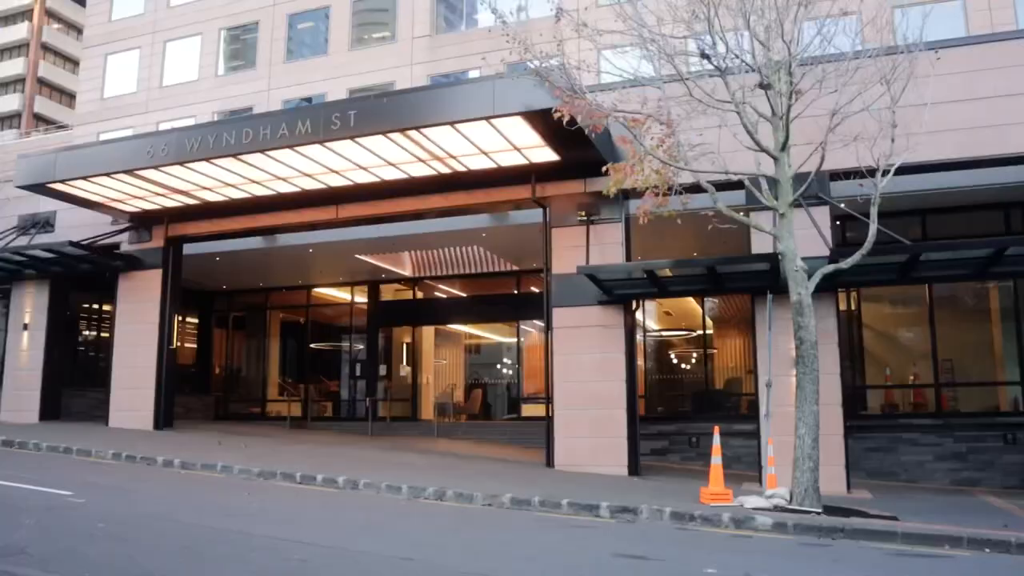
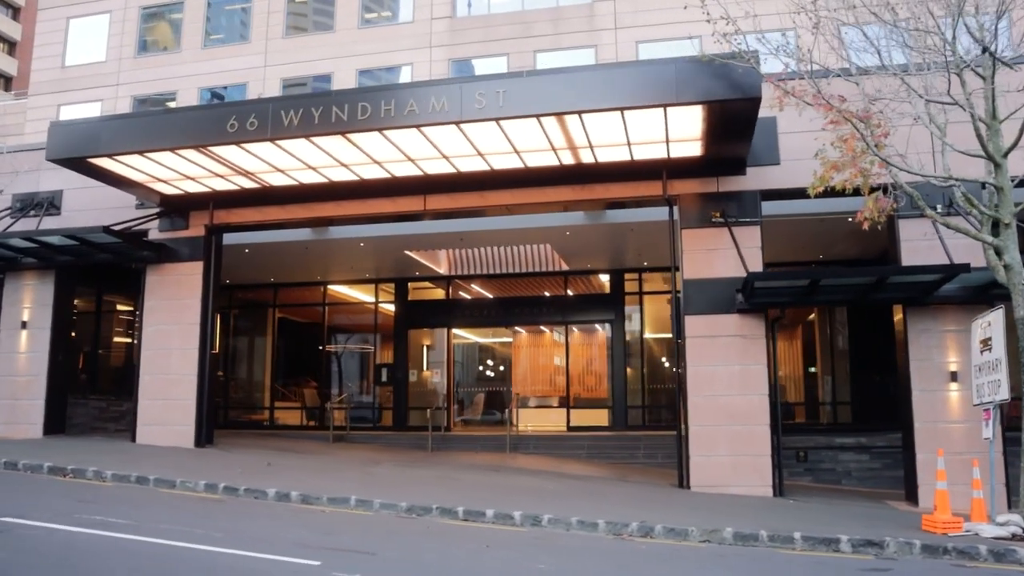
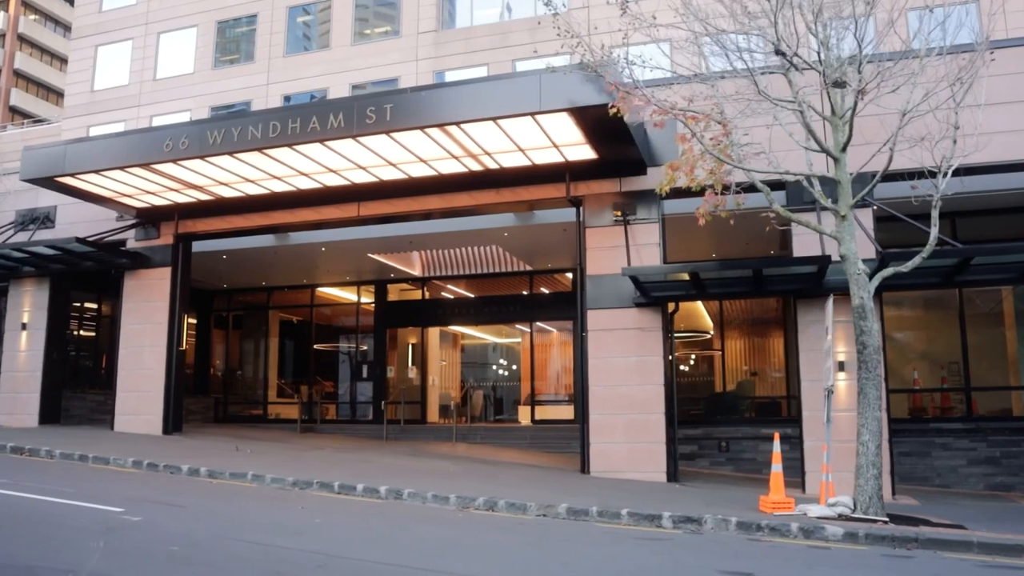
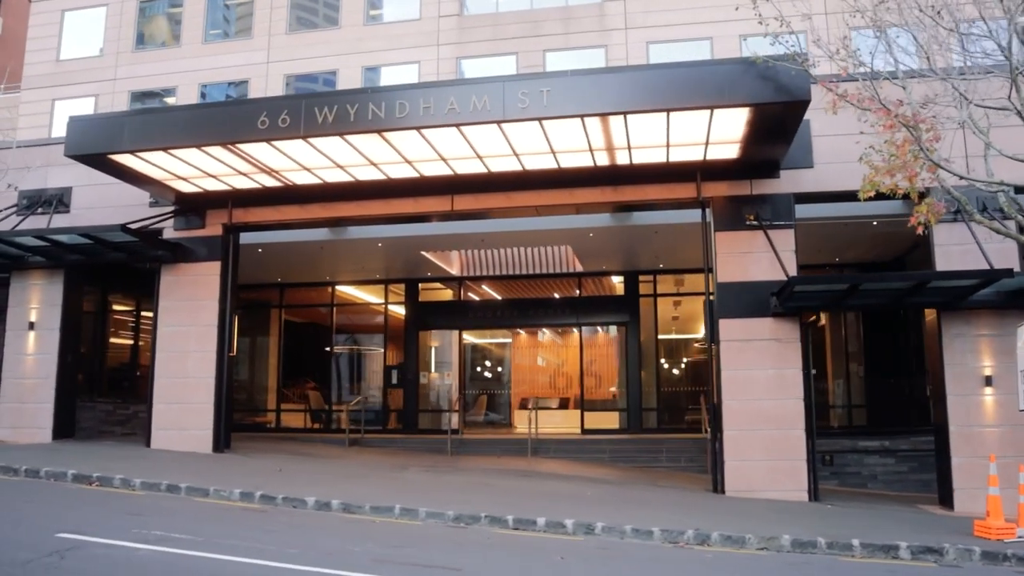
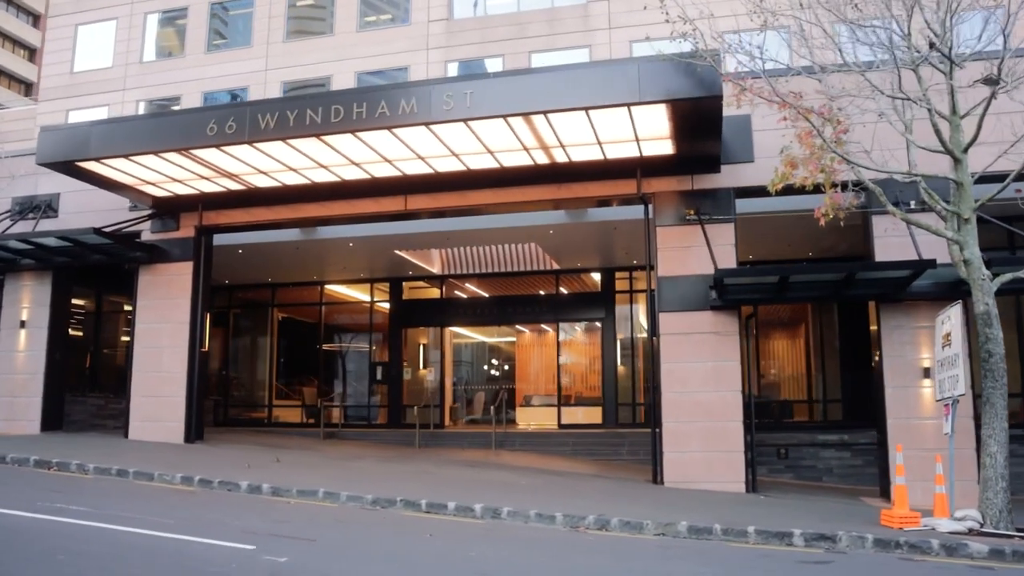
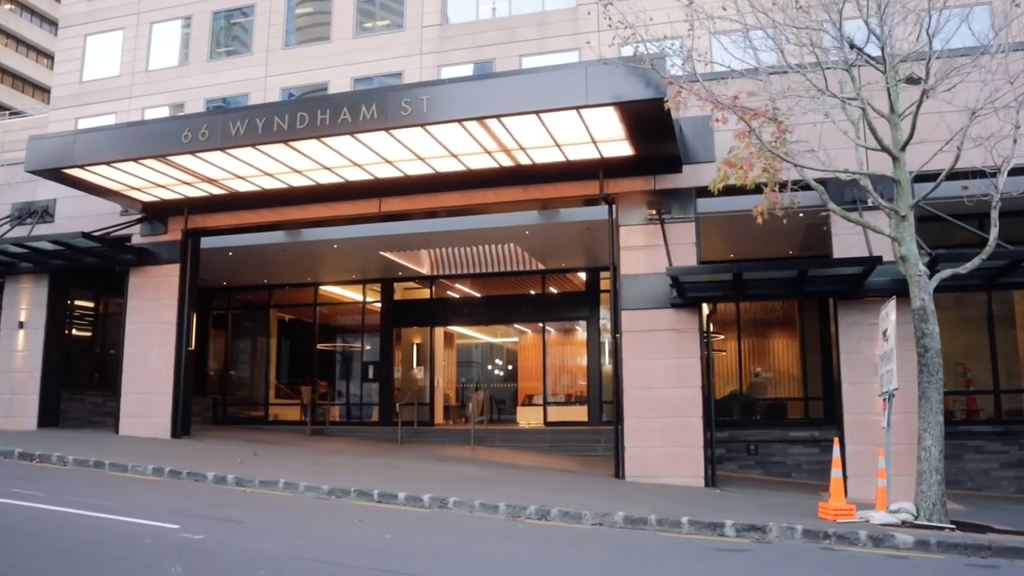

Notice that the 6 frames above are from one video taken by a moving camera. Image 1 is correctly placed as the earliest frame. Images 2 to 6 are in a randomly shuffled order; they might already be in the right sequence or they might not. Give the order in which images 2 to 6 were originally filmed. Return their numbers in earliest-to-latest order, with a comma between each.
3, 6, 5, 2, 4
